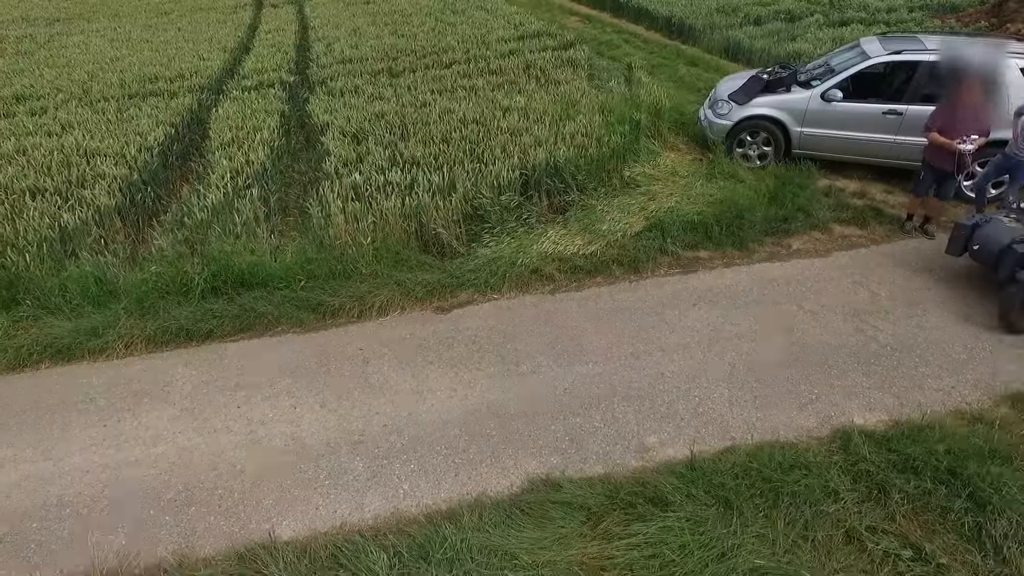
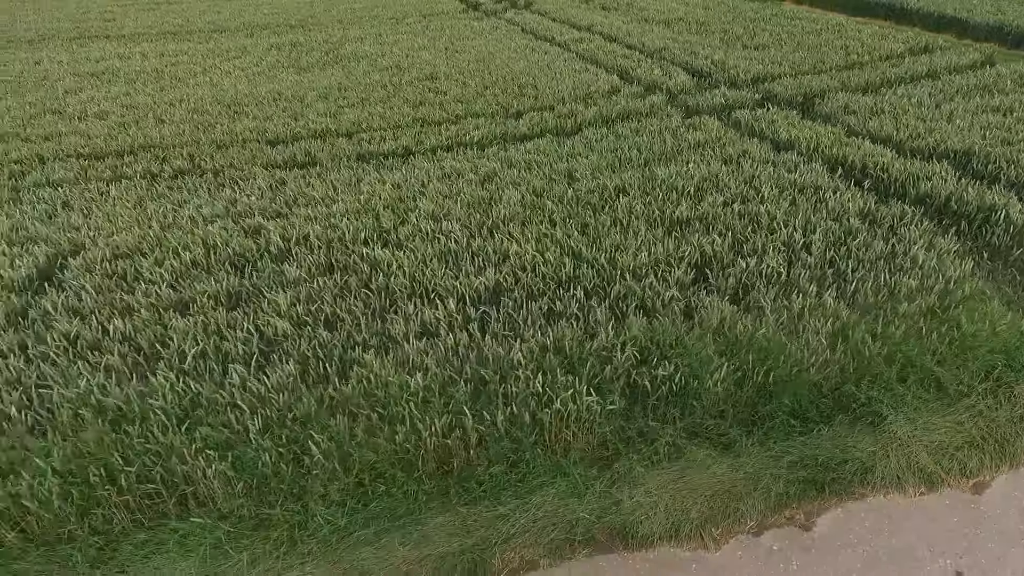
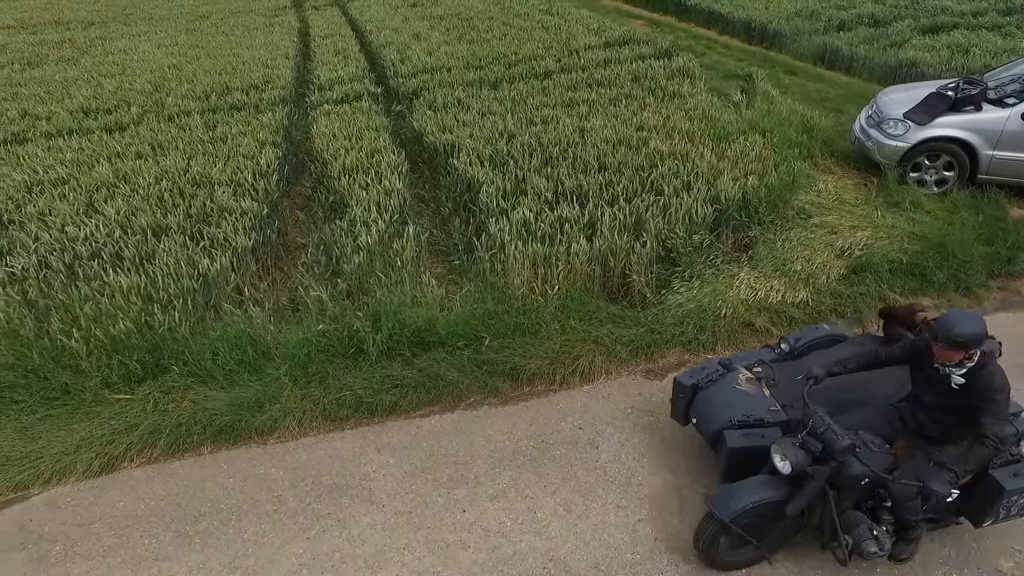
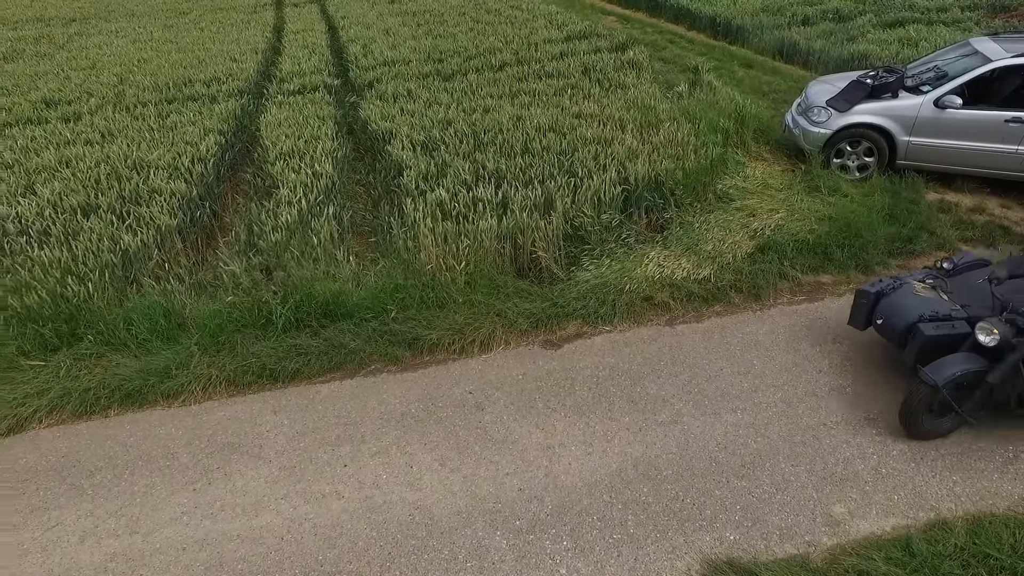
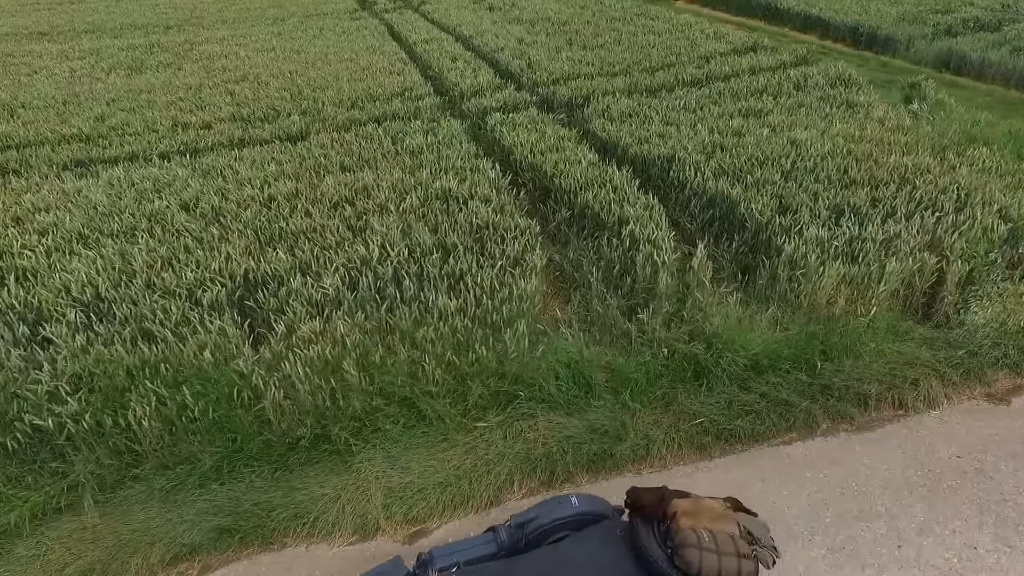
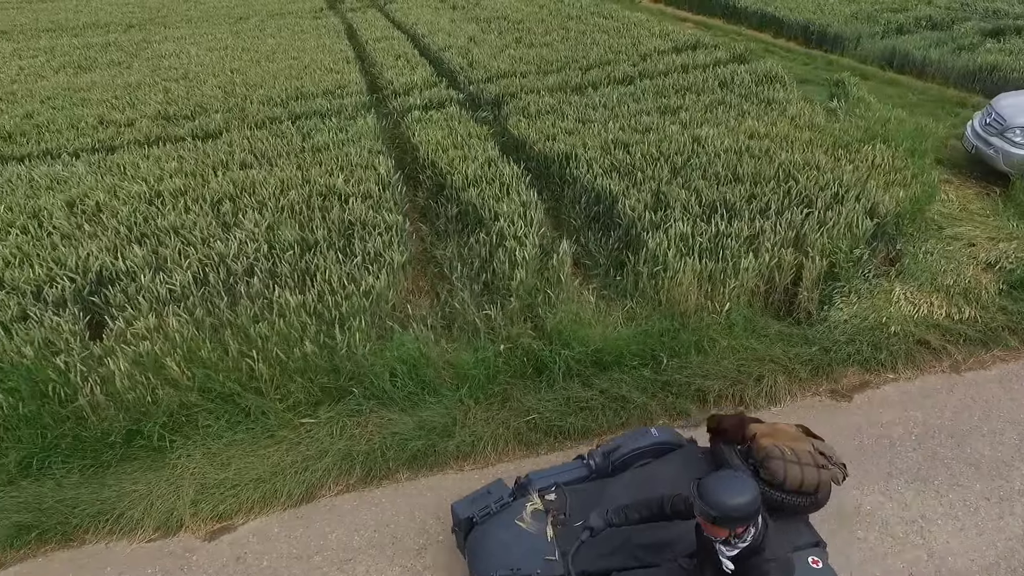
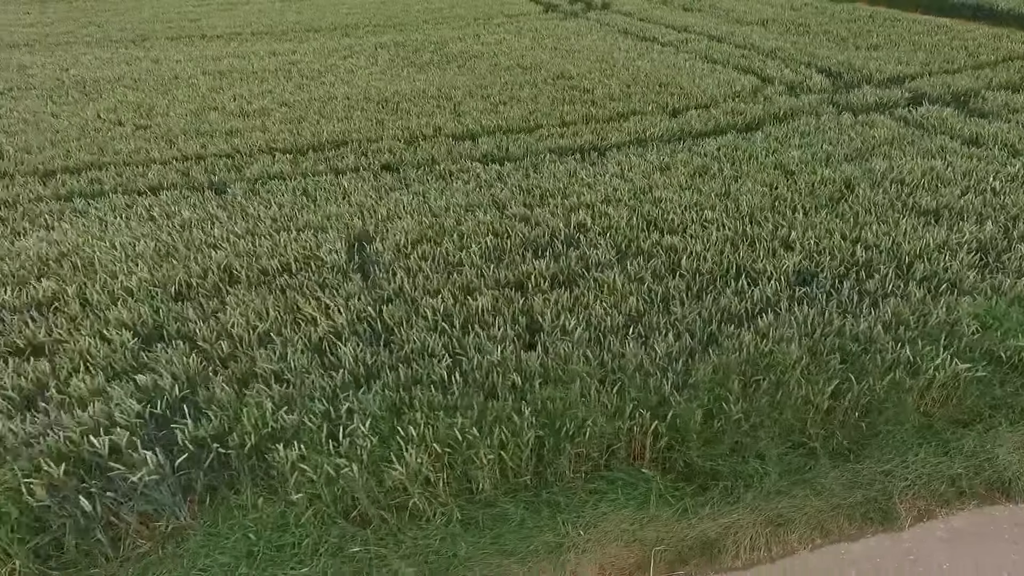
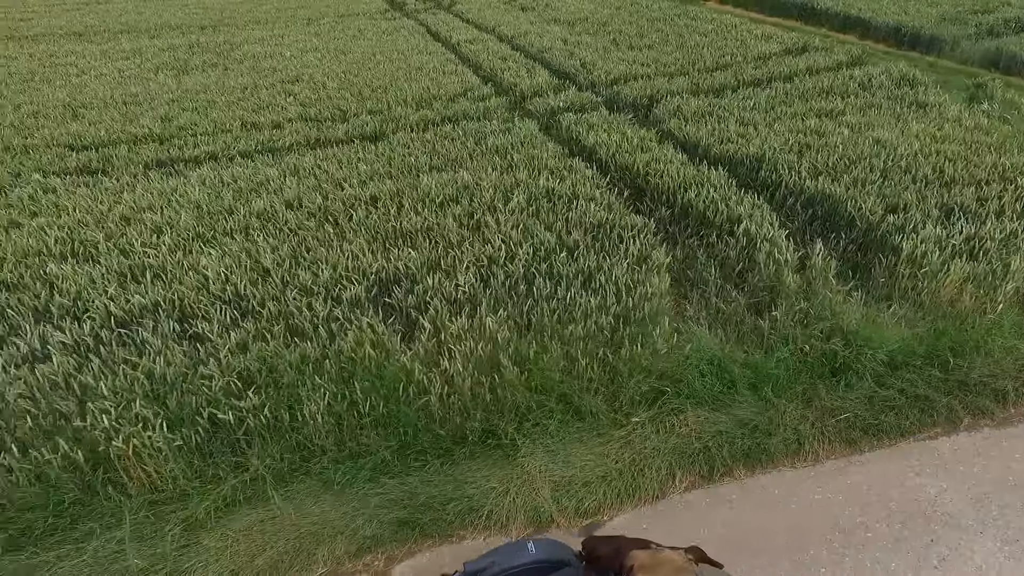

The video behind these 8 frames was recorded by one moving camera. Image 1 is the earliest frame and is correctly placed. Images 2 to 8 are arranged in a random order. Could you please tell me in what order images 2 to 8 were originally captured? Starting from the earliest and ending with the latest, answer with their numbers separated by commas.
4, 3, 6, 5, 8, 2, 7
